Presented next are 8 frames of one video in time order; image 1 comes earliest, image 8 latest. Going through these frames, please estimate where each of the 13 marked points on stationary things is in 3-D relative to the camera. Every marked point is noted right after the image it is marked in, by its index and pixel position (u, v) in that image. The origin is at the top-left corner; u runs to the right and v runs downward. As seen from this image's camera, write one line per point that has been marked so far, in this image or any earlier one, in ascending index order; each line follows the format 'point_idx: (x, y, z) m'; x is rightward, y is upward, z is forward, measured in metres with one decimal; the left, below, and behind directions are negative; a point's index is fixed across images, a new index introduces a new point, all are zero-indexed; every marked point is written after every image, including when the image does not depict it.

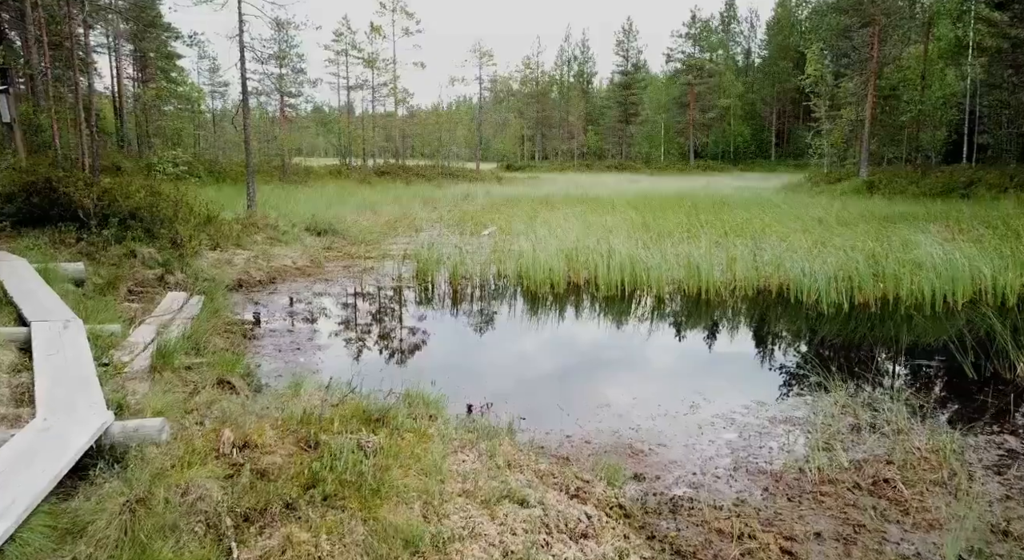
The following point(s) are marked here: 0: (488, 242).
0: (-0.3, +0.5, +10.4) m
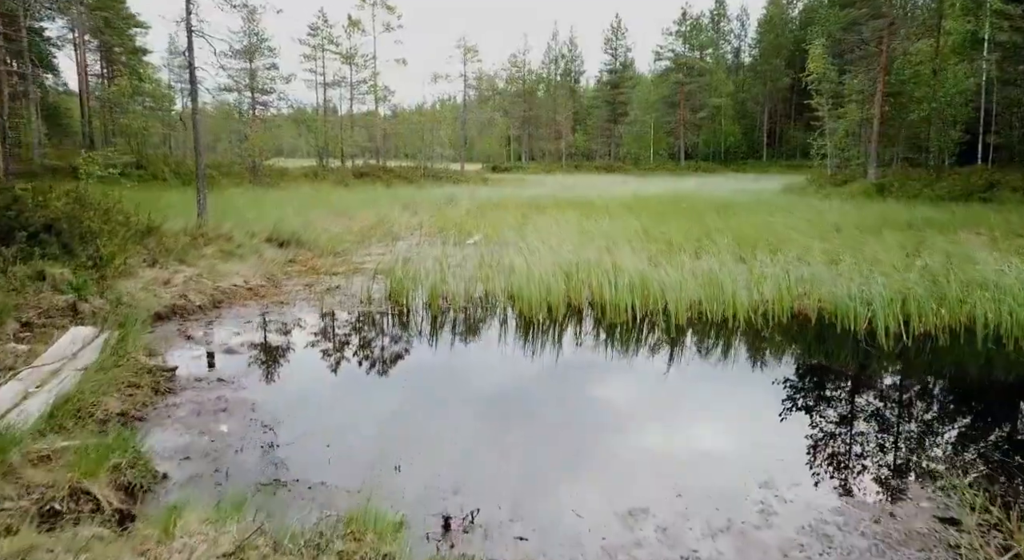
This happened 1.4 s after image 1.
0: (-0.5, +0.3, +9.3) m
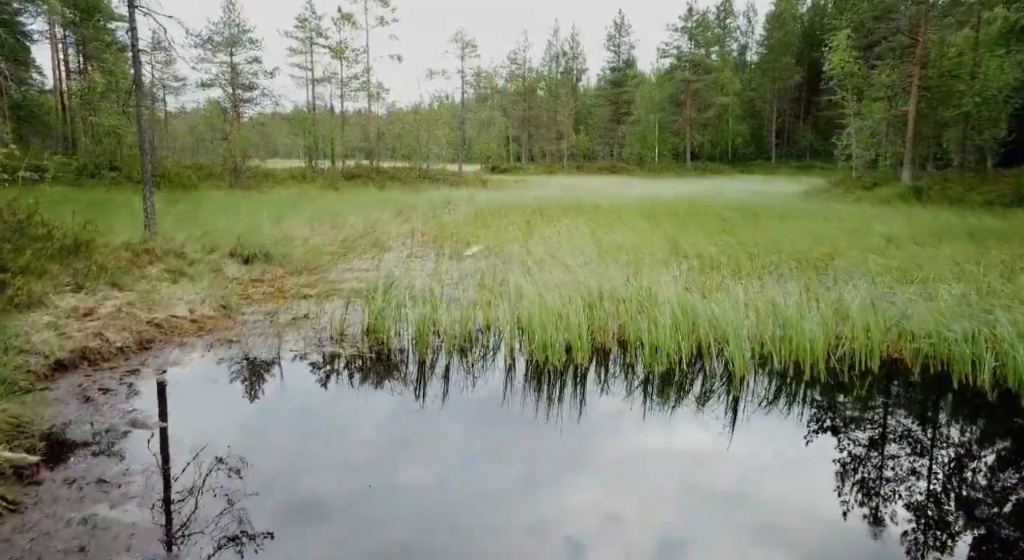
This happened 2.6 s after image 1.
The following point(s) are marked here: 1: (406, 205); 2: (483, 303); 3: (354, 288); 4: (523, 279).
0: (-0.4, +0.1, +7.9) m
1: (-2.2, +1.5, +14.1) m
2: (-0.2, -0.2, +5.9) m
3: (-1.6, -0.1, +7.1) m
4: (+0.1, 0.0, +6.8) m
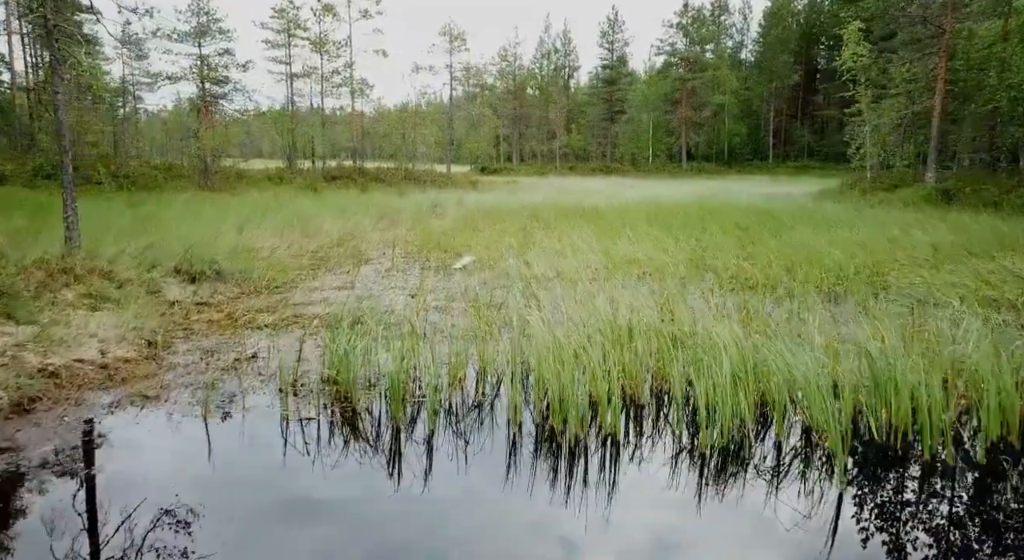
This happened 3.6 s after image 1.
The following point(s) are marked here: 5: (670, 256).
0: (-0.5, -0.2, +6.7) m
1: (-2.3, +1.3, +12.9) m
2: (-0.2, -0.4, +4.7) m
3: (-1.6, -0.3, +5.9) m
4: (+0.1, -0.2, +5.6) m
5: (+1.7, +0.2, +7.9) m
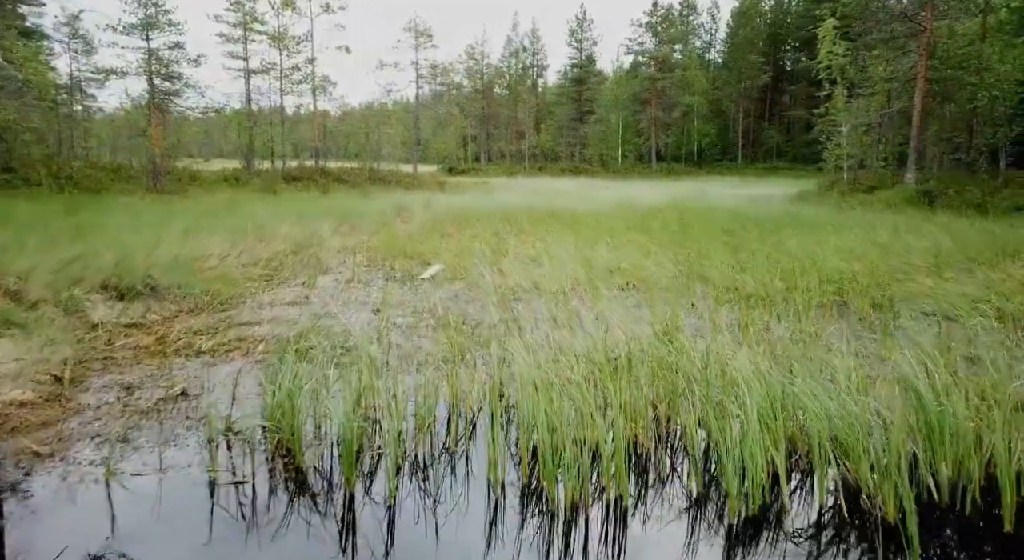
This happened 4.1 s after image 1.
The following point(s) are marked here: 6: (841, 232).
0: (-0.7, -0.3, +6.0) m
1: (-2.8, +1.2, +12.1) m
2: (-0.3, -0.6, +4.0) m
3: (-1.8, -0.4, +5.1) m
4: (-0.1, -0.4, +4.9) m
5: (+1.5, +0.1, +7.3) m
6: (+4.5, +0.6, +9.5) m
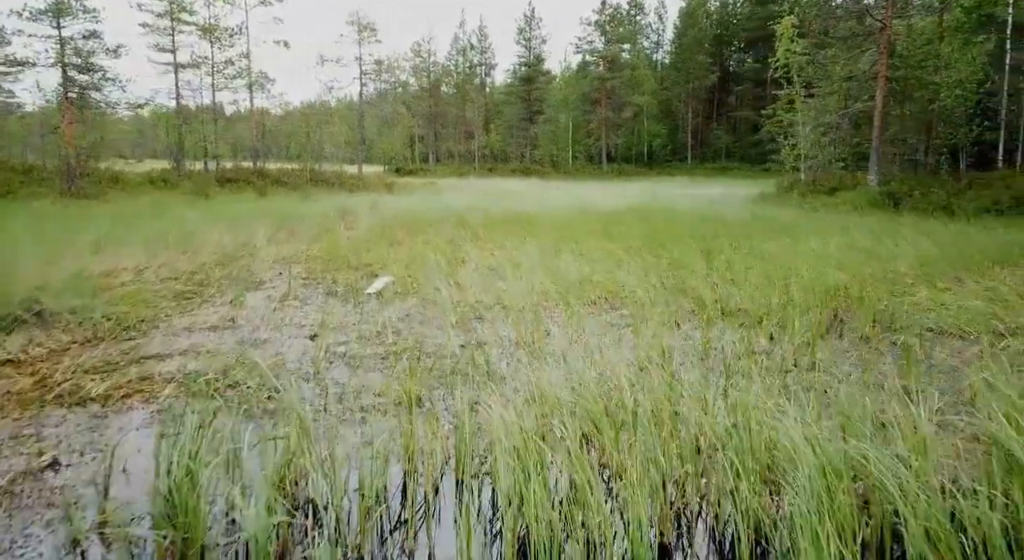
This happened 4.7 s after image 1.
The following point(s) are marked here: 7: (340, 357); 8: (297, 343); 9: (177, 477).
0: (-1.0, -0.4, +5.1) m
1: (-3.5, +1.0, +11.0) m
2: (-0.5, -0.7, +3.2) m
3: (-2.0, -0.6, +4.2) m
4: (-0.3, -0.5, +4.1) m
5: (+1.1, 0.0, +6.6) m
6: (+3.9, +0.6, +8.9) m
7: (-1.2, -0.5, +4.7) m
8: (-1.6, -0.4, +5.1) m
9: (-1.3, -0.7, +2.9) m
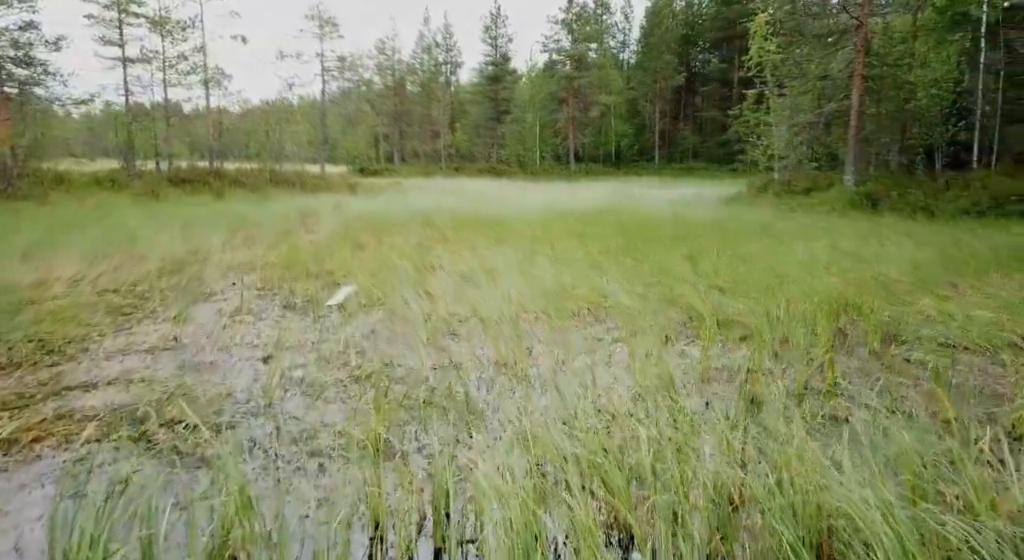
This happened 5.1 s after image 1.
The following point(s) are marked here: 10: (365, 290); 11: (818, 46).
0: (-1.1, -0.5, +4.6) m
1: (-4.0, +0.9, +10.3) m
2: (-0.5, -0.8, +2.6) m
3: (-2.1, -0.7, +3.6) m
4: (-0.4, -0.6, +3.6) m
5: (+0.9, -0.1, +6.1) m
6: (+3.6, +0.5, +8.6) m
7: (-1.3, -0.6, +4.1) m
8: (-1.7, -0.6, +4.5) m
9: (-1.3, -0.8, +2.3) m
10: (-1.3, -0.1, +6.5) m
11: (+6.0, +4.6, +13.6) m
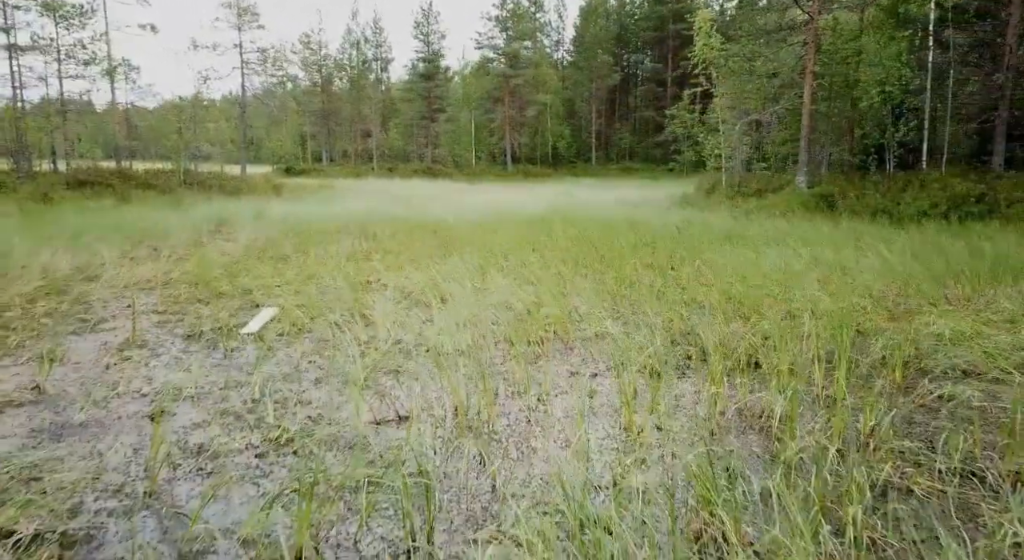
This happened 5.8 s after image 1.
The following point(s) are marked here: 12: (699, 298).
0: (-1.3, -0.7, +3.5) m
1: (-4.7, +0.7, +9.0) m
2: (-0.5, -1.0, +1.7) m
3: (-2.2, -0.9, +2.5) m
4: (-0.5, -0.7, +2.6) m
5: (+0.5, -0.2, +5.3) m
6: (+3.0, +0.4, +8.0) m
7: (-1.4, -0.8, +3.1) m
8: (-1.9, -0.7, +3.4) m
9: (-1.3, -1.0, +1.3) m
10: (-1.7, -0.3, +5.4) m
11: (+4.9, +4.5, +13.2) m
12: (+1.5, -0.1, +5.7) m
